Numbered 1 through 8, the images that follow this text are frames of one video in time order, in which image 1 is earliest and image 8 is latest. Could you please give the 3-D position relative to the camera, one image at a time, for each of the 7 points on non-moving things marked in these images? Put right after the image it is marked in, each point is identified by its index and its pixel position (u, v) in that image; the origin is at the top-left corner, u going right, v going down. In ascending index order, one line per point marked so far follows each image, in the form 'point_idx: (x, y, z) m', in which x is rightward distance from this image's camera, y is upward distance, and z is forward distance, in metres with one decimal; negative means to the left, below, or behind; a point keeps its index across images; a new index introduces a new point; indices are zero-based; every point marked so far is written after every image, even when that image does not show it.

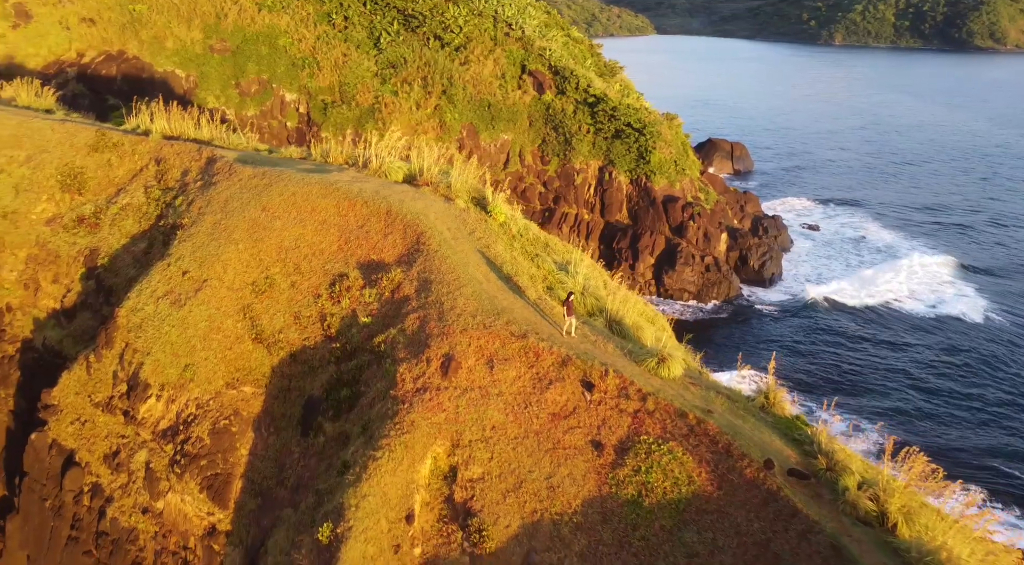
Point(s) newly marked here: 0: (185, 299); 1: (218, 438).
0: (-4.2, -0.2, +9.3) m
1: (-3.5, -1.8, +8.5) m
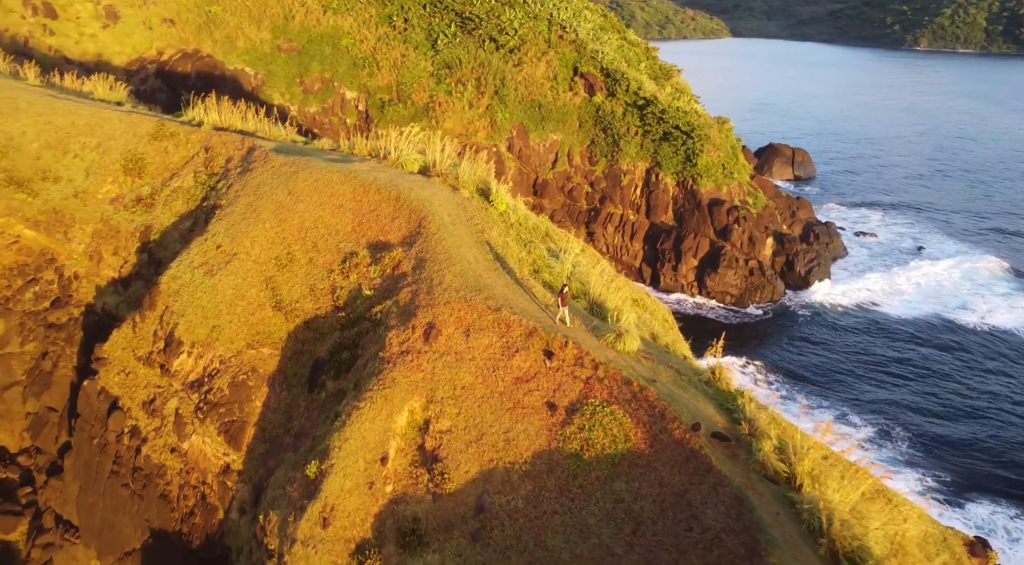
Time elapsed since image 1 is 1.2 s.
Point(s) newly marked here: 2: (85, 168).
0: (-4.3, +0.2, +10.6) m
1: (-3.7, -1.4, +9.7) m
2: (-8.3, +2.3, +14.2) m
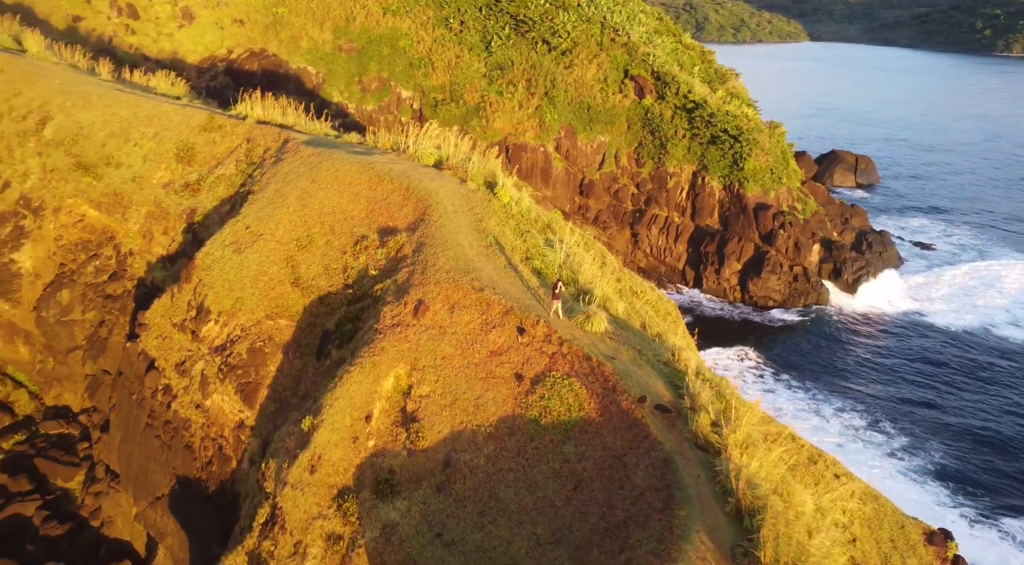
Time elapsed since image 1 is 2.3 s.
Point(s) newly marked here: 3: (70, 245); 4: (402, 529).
0: (-4.4, +0.6, +11.8) m
1: (-3.9, -1.1, +10.9) m
2: (-8.0, +2.8, +15.7) m
3: (-9.4, +0.8, +15.6) m
4: (-1.2, -2.6, +7.8) m
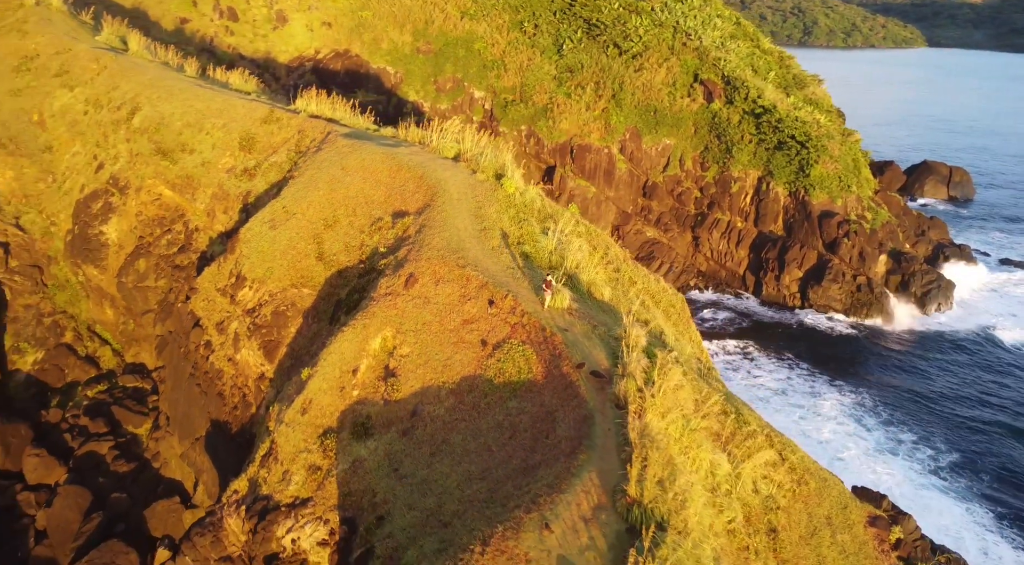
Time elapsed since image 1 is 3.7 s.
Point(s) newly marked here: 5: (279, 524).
0: (-4.3, +1.1, +13.4) m
1: (-4.0, -0.6, +12.5) m
2: (-7.3, +3.4, +17.8) m
3: (-8.9, +1.5, +17.8) m
4: (-1.8, -2.3, +9.1) m
5: (-2.9, -3.0, +9.1) m
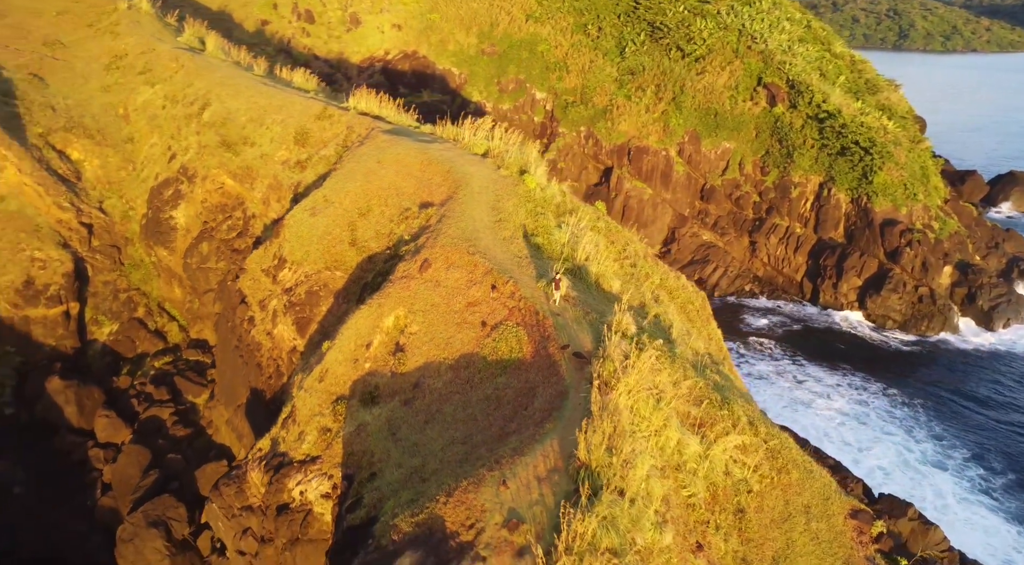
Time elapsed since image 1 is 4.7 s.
0: (-3.9, +1.4, +14.6) m
1: (-3.8, -0.3, +13.6) m
2: (-6.4, +3.9, +19.2) m
3: (-8.0, +2.0, +19.4) m
4: (-2.0, -2.0, +10.0) m
5: (-3.1, -2.7, +10.1) m
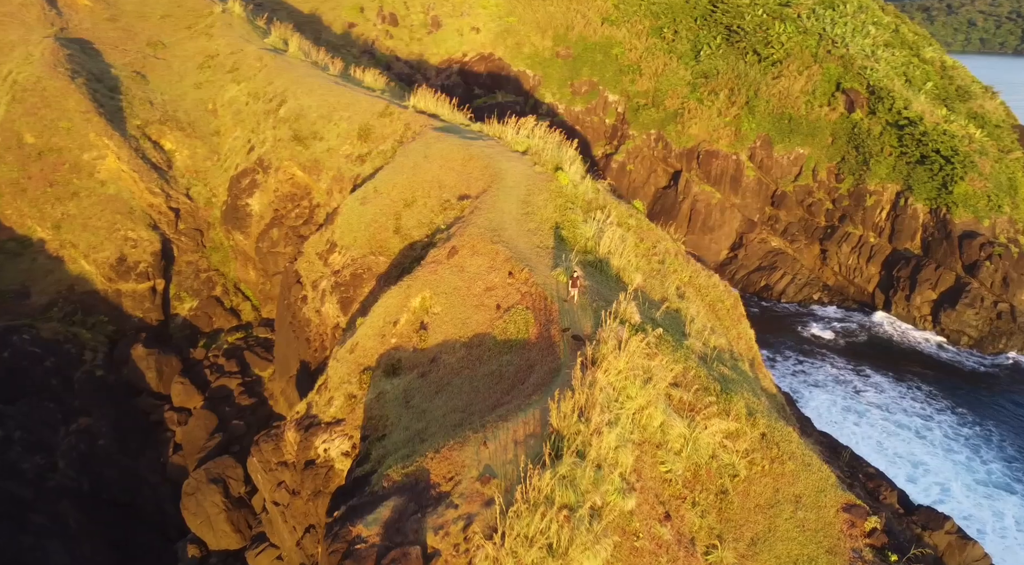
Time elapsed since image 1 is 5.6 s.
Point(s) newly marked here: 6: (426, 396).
0: (-3.1, +1.8, +15.7) m
1: (-3.2, +0.1, +14.7) m
2: (-5.0, +4.3, +20.6) m
3: (-6.6, +2.5, +21.0) m
4: (-1.9, -1.7, +11.0) m
5: (-3.0, -2.4, +11.2) m
6: (-1.2, -1.7, +10.5) m
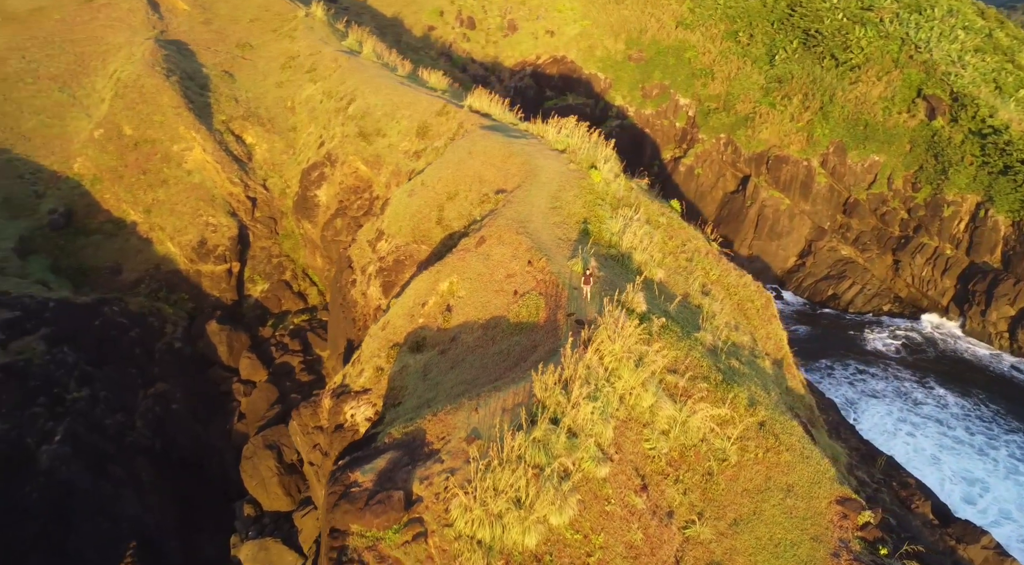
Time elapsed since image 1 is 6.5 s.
0: (-2.3, +2.1, +16.8) m
1: (-2.5, +0.4, +15.9) m
2: (-3.4, +4.6, +21.9) m
3: (-5.1, +2.9, +22.4) m
4: (-1.7, -1.4, +12.0) m
5: (-2.8, -2.1, +12.4) m
6: (-1.1, -1.4, +11.5) m
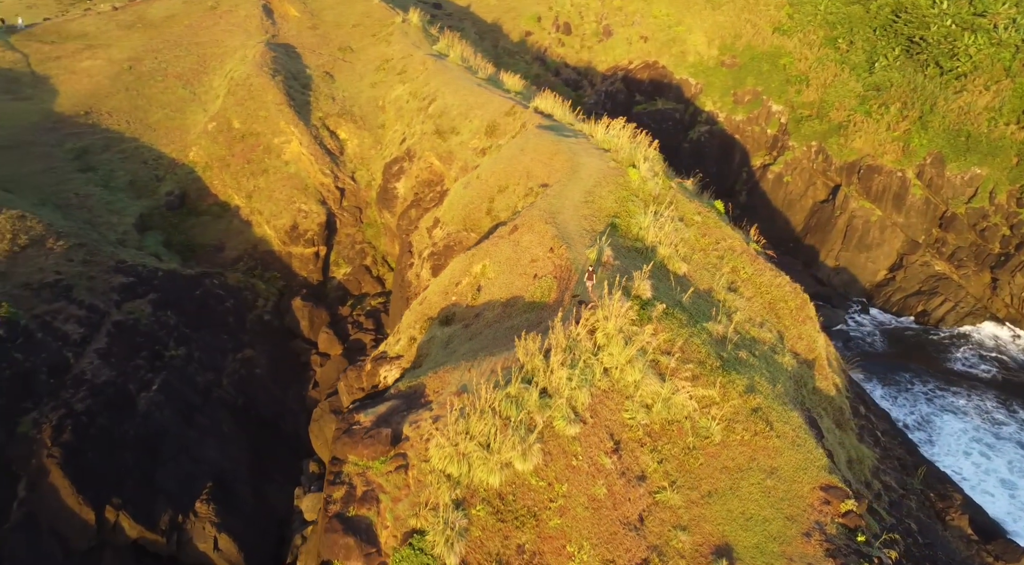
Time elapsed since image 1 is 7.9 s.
0: (-1.1, +2.4, +18.2) m
1: (-1.5, +0.8, +17.3) m
2: (-1.4, +5.0, +23.4) m
3: (-3.0, +3.4, +24.2) m
4: (-1.4, -1.0, +13.4) m
5: (-2.5, -1.6, +13.9) m
6: (-0.9, -1.0, +12.7) m
